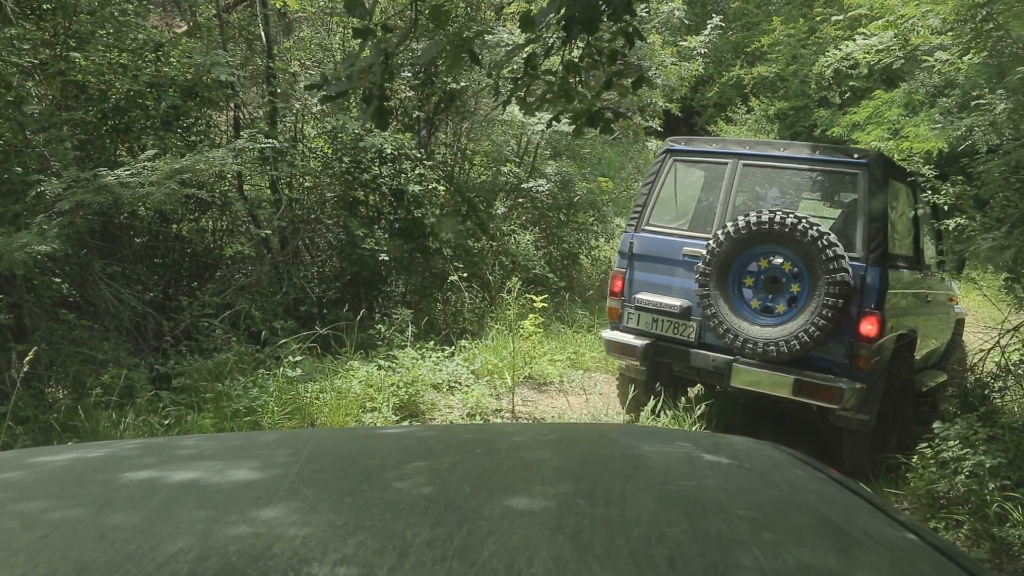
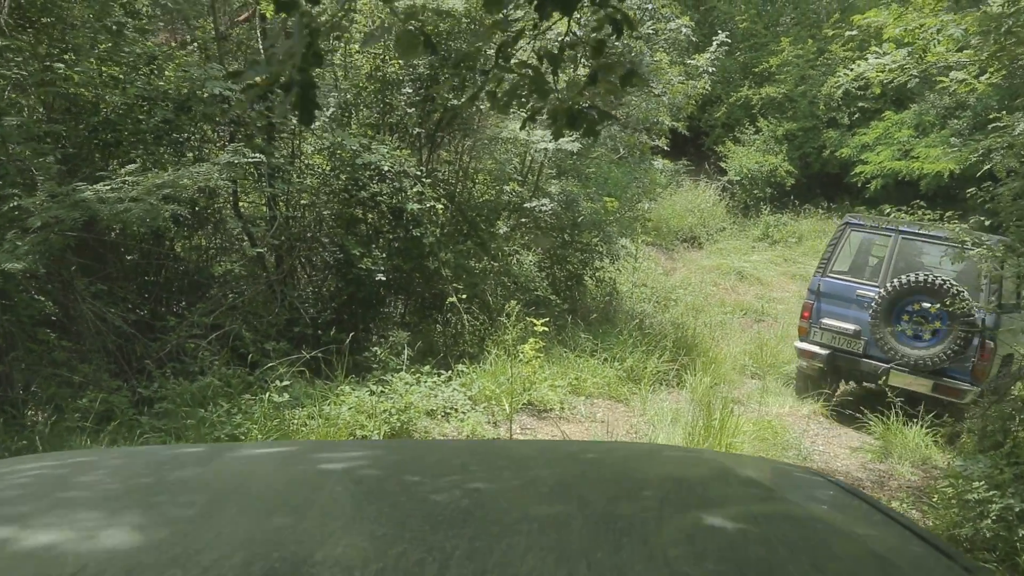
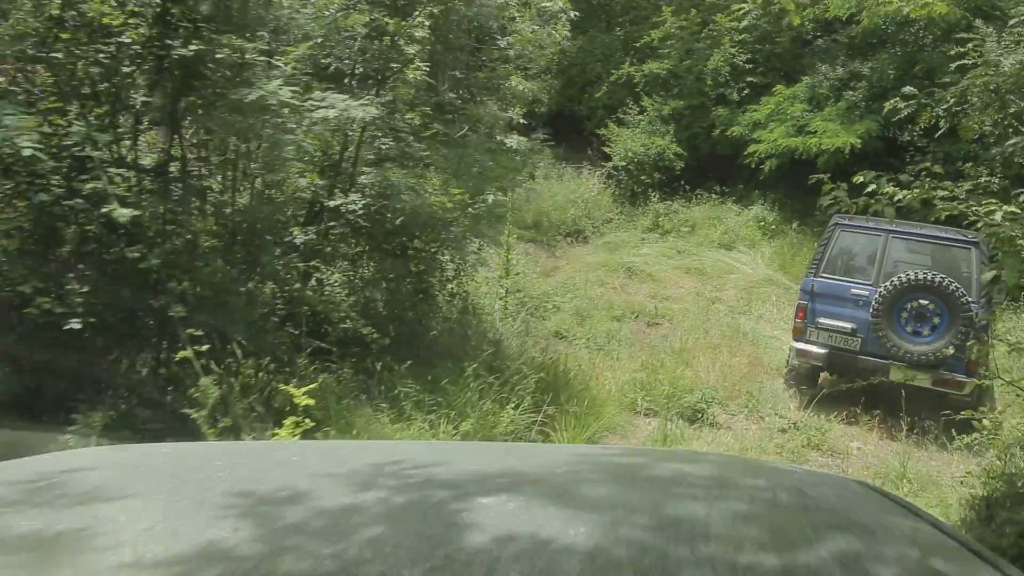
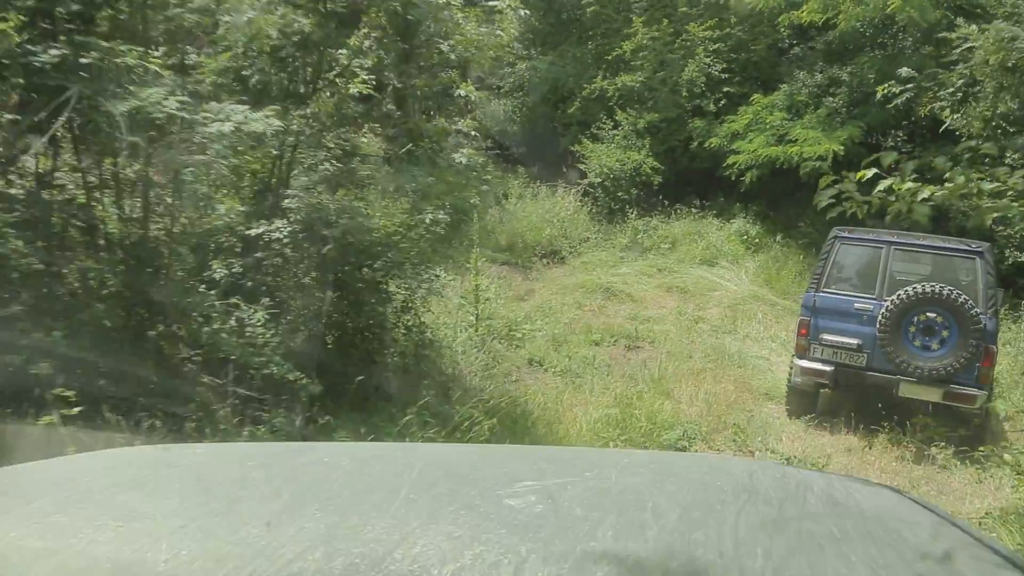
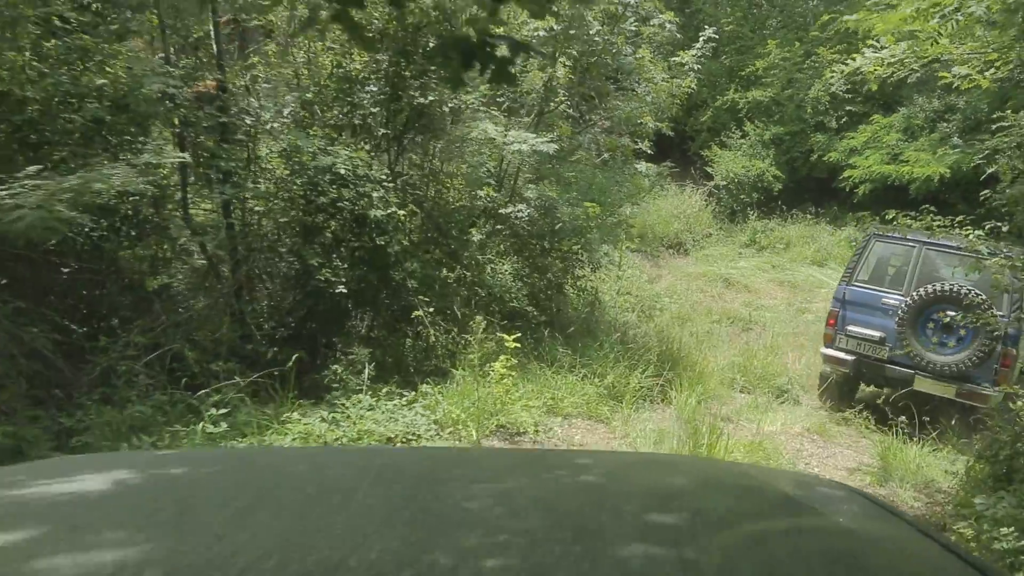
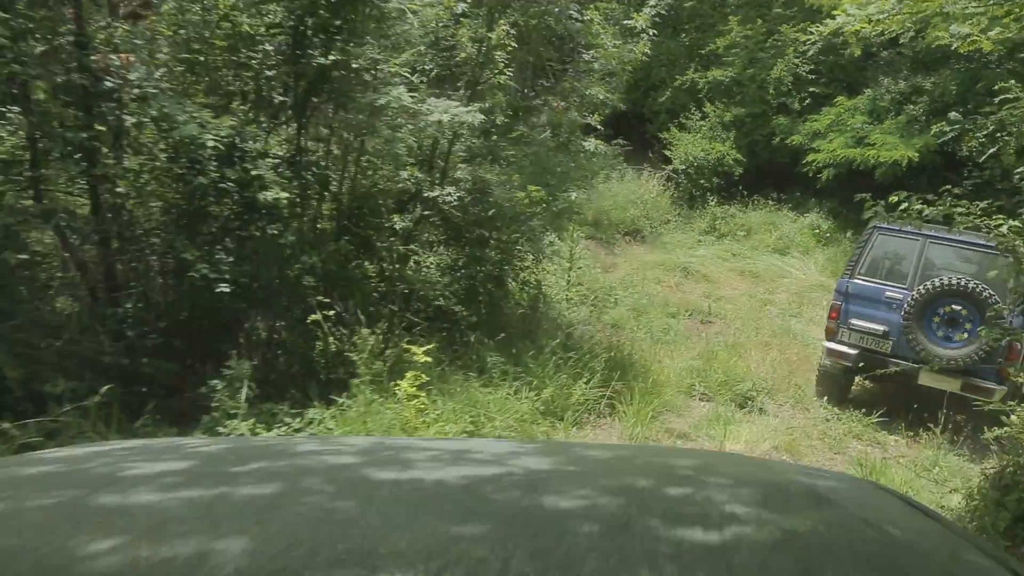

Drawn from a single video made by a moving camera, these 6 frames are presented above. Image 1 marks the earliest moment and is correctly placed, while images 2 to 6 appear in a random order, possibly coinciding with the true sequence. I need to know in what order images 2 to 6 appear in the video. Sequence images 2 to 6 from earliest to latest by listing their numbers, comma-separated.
2, 5, 6, 3, 4
